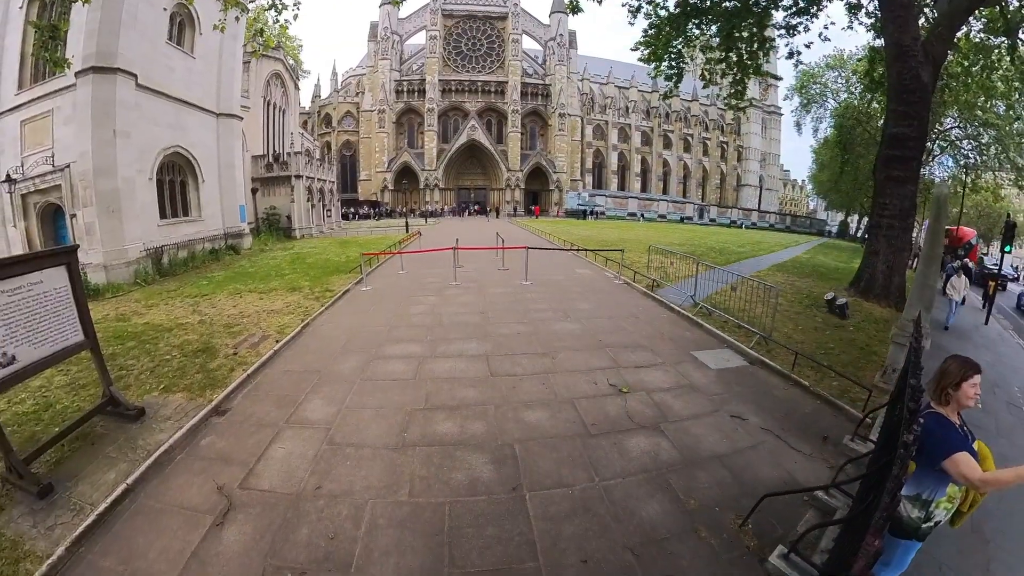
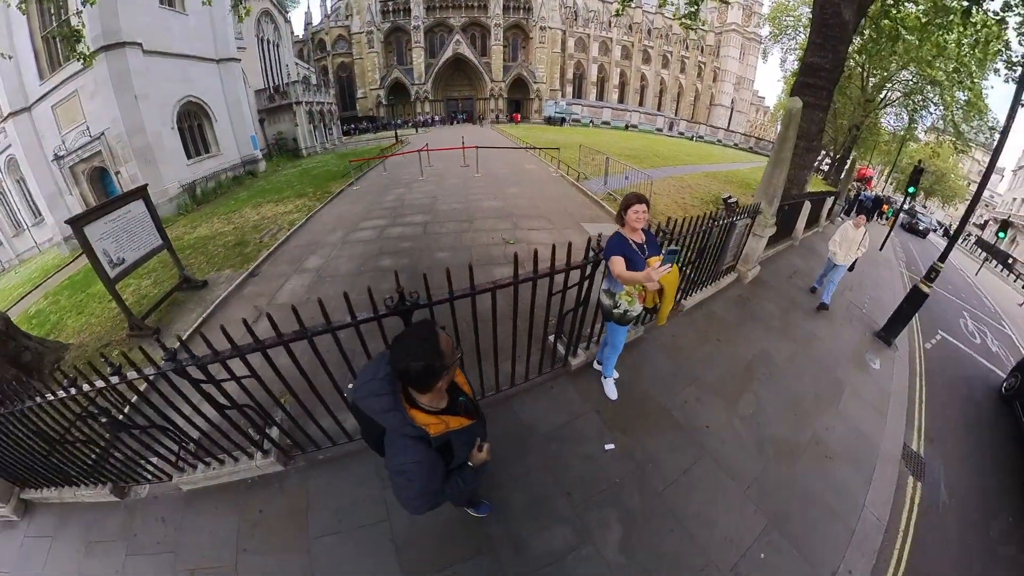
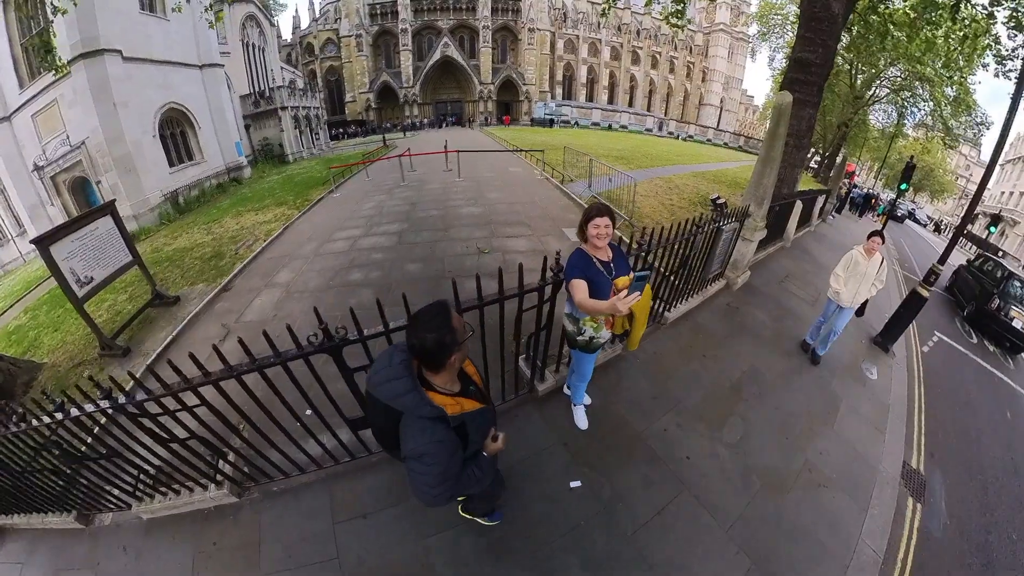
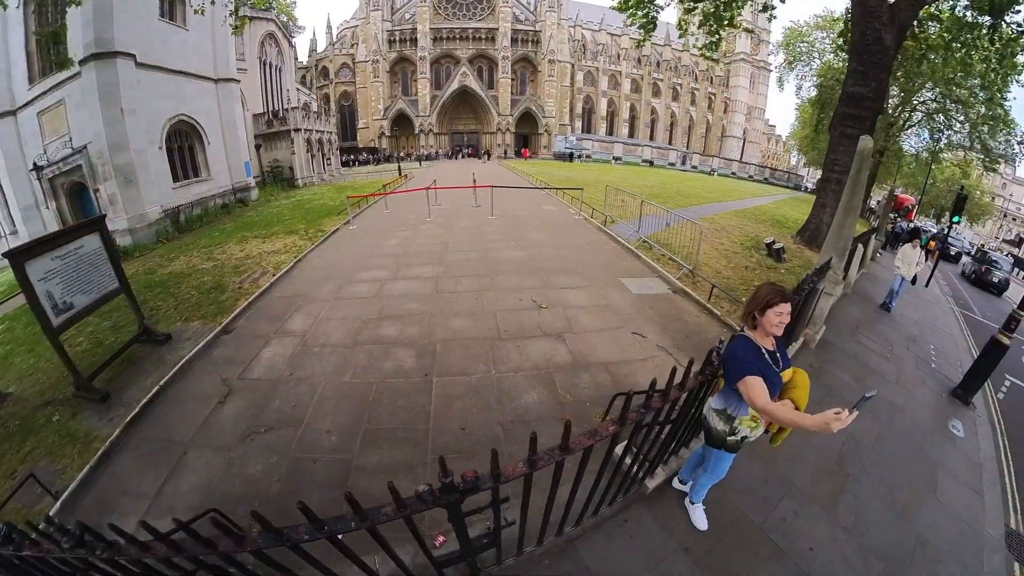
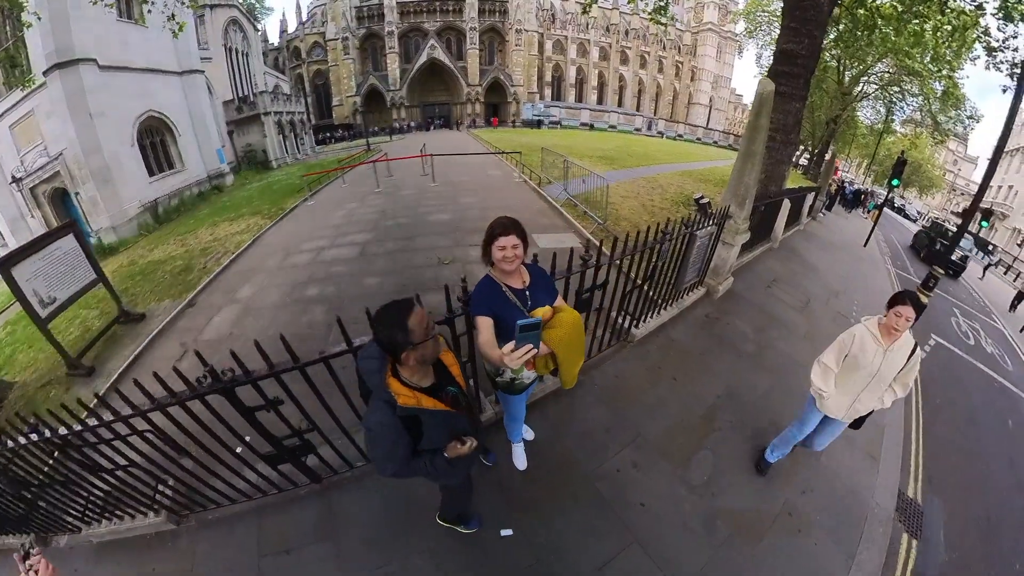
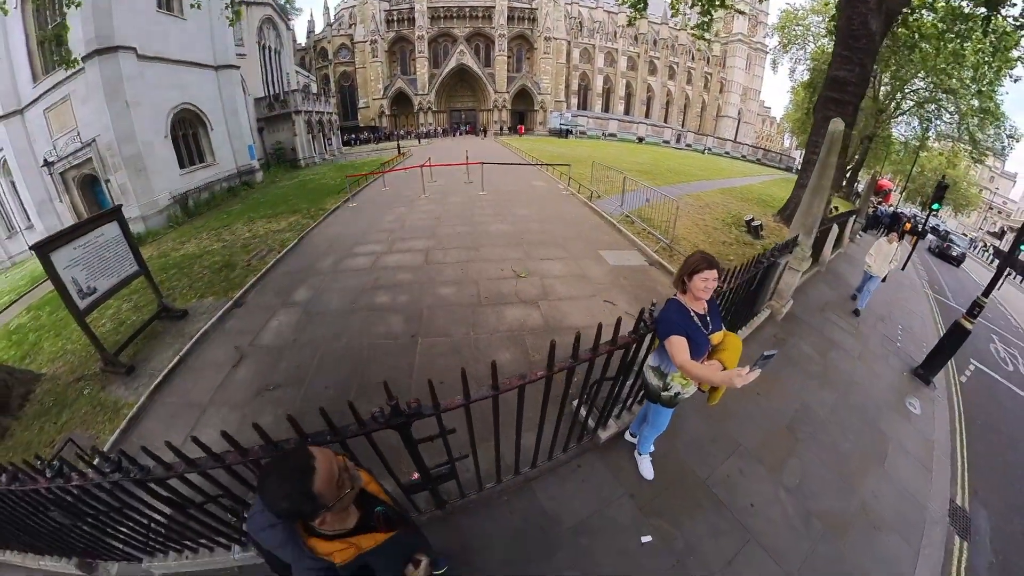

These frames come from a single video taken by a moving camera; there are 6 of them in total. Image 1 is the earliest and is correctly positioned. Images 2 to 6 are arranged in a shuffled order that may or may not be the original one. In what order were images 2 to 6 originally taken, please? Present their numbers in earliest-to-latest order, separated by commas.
4, 6, 2, 3, 5
